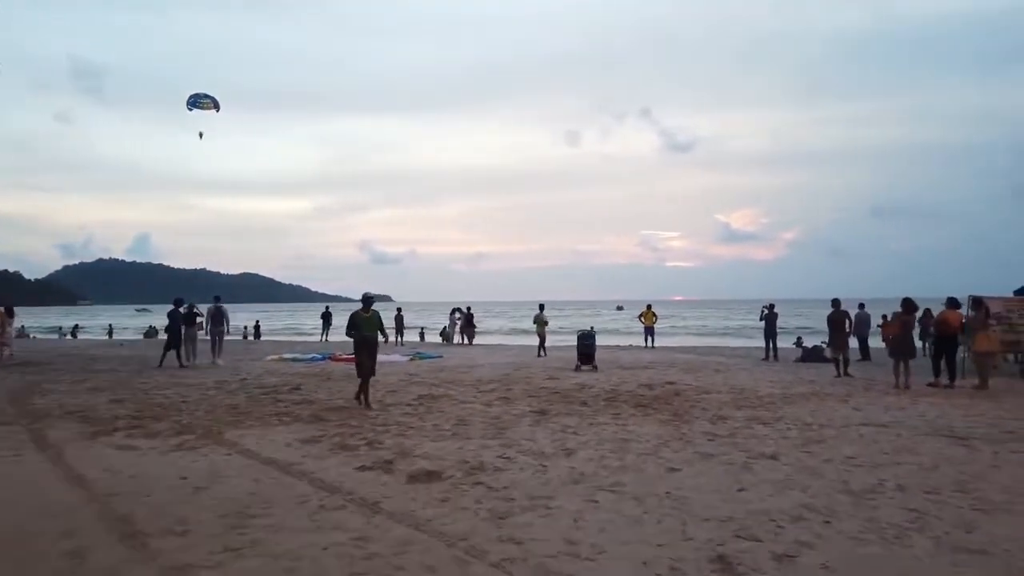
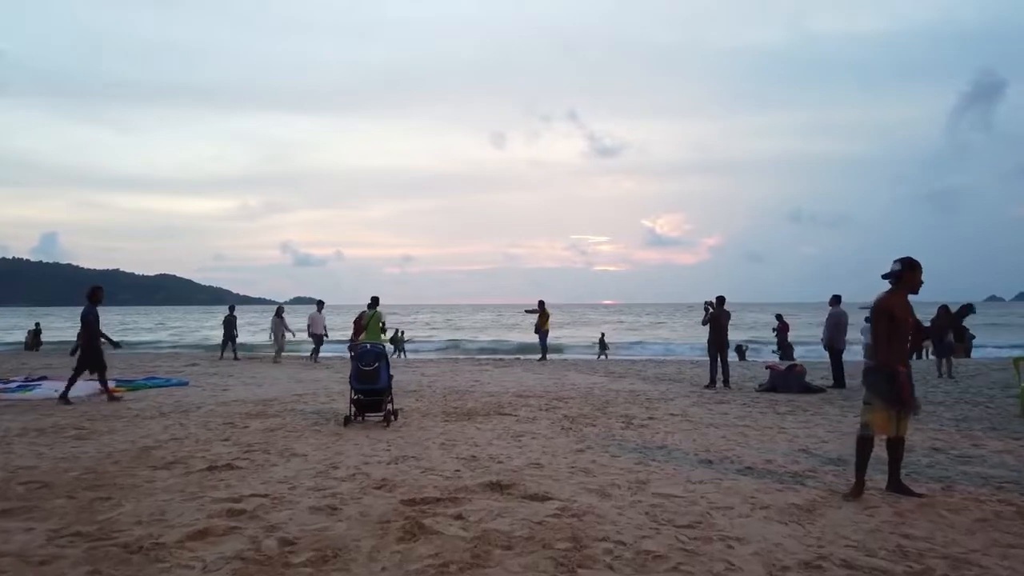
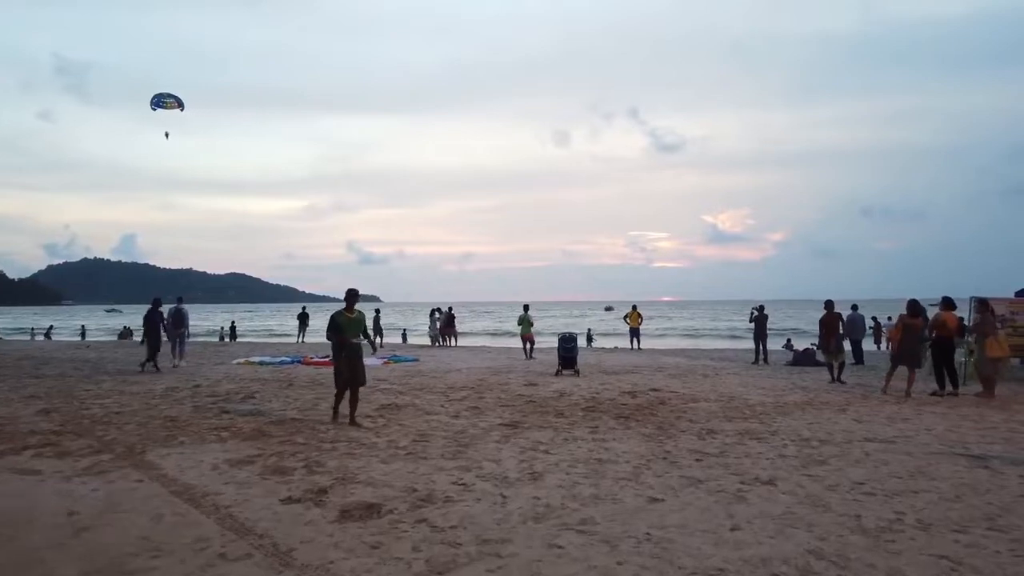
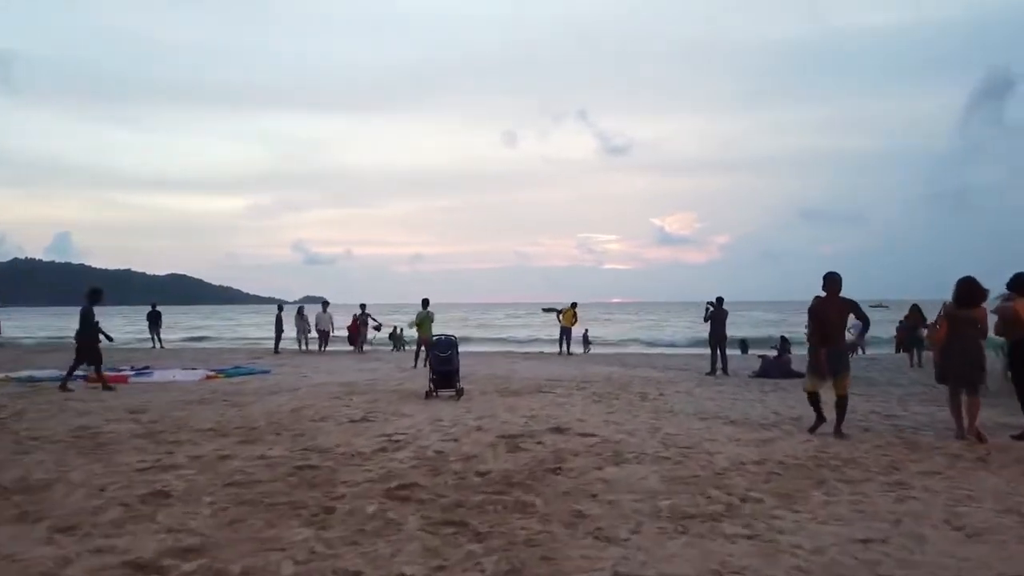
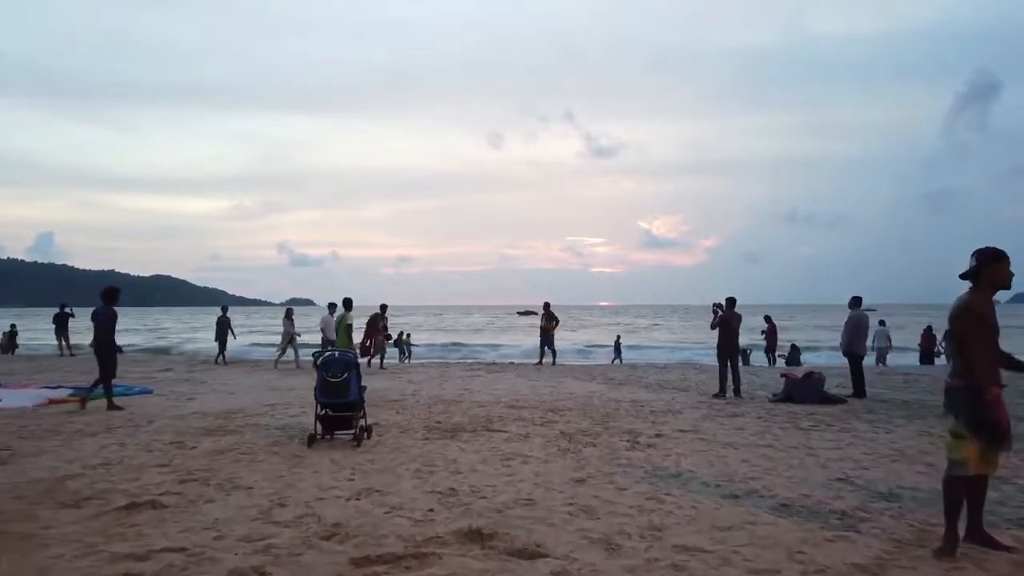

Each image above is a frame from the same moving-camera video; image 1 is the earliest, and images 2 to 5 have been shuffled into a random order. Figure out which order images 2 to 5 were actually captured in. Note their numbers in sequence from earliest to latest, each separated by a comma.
3, 4, 2, 5
